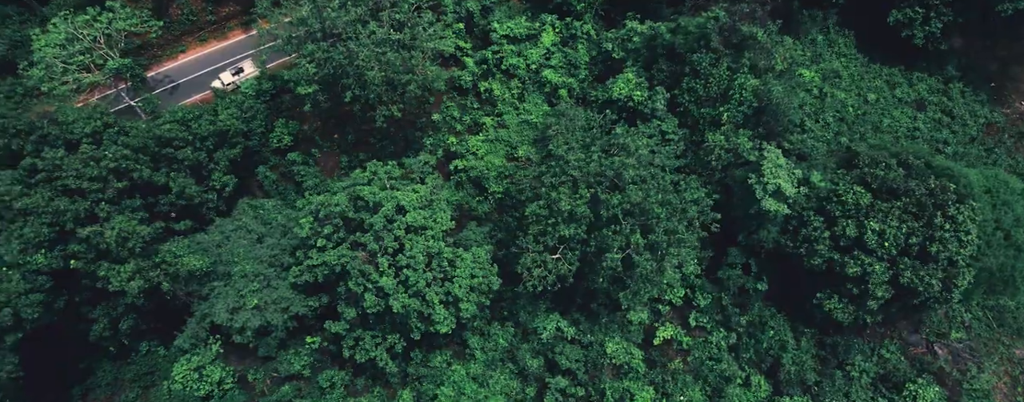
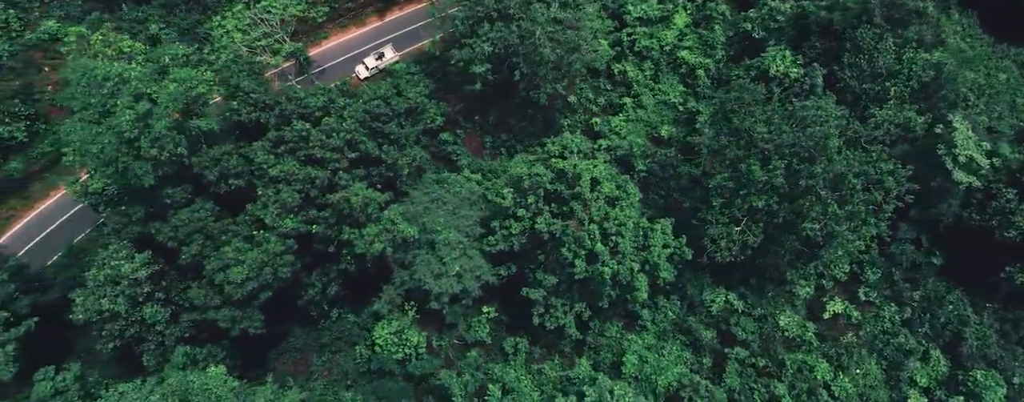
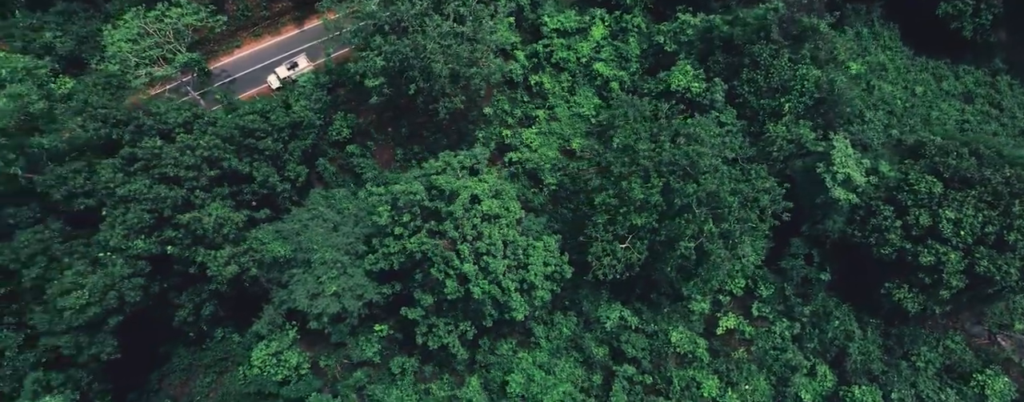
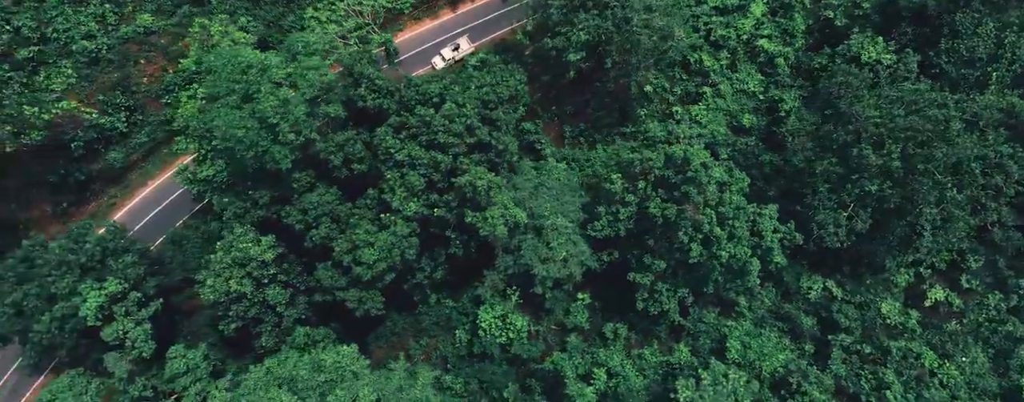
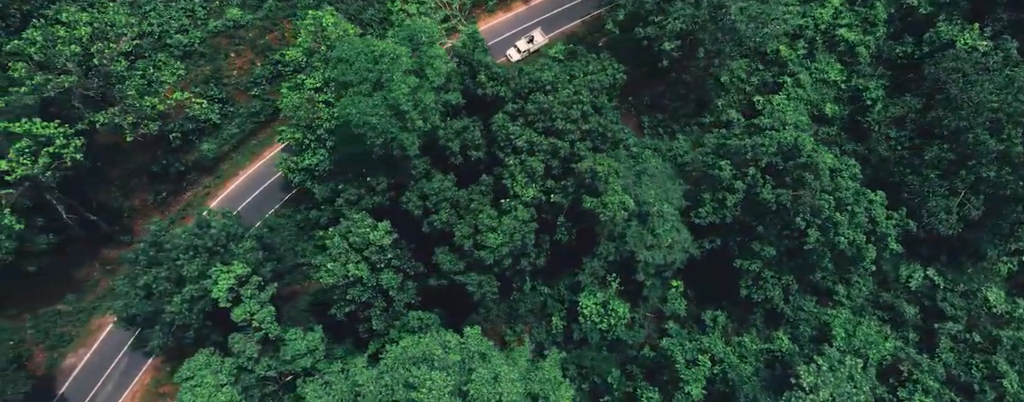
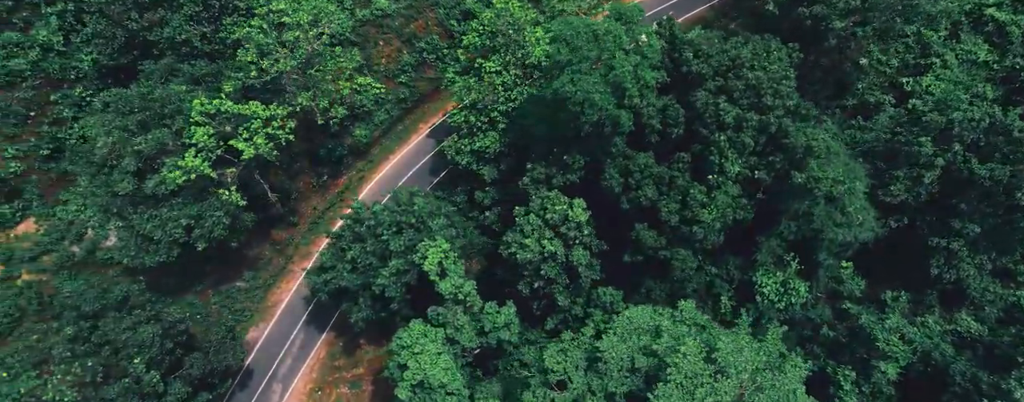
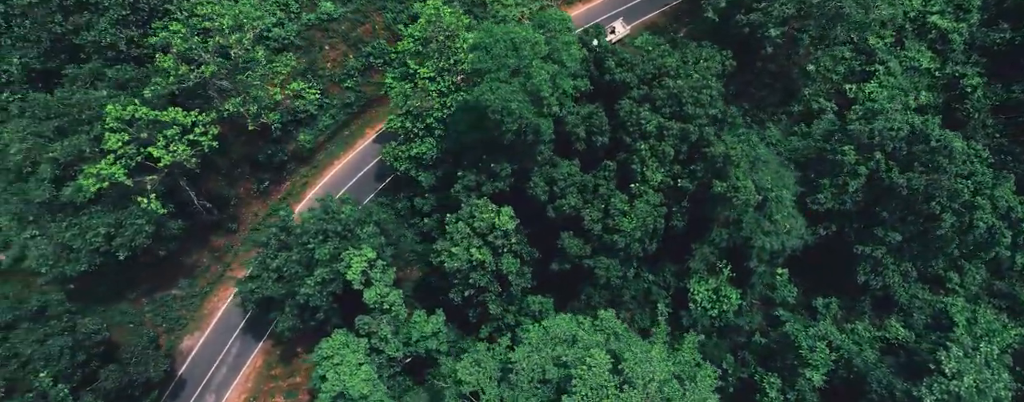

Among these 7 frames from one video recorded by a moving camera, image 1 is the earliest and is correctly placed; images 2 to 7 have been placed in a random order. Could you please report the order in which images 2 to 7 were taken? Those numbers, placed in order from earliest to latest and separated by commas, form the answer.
3, 2, 4, 5, 7, 6
